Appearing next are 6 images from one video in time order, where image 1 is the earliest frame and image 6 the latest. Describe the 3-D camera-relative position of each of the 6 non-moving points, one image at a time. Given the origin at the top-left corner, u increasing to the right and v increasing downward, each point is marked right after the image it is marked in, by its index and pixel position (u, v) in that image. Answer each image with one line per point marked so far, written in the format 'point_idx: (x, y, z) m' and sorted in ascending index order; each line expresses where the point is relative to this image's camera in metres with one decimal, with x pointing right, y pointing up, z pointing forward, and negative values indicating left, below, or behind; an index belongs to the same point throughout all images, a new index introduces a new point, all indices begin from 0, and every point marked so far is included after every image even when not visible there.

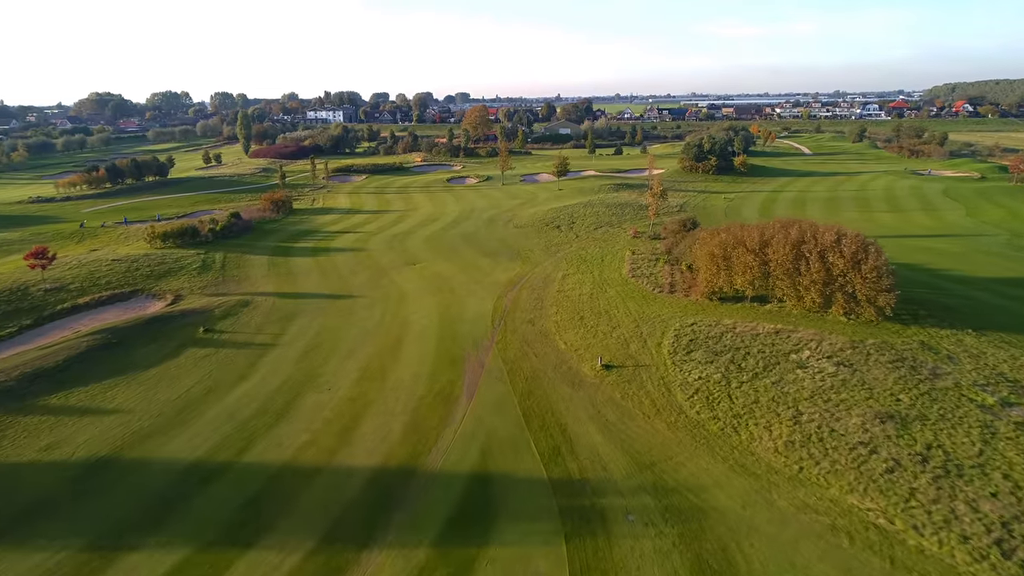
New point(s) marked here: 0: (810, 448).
0: (+7.6, -4.1, +19.9) m
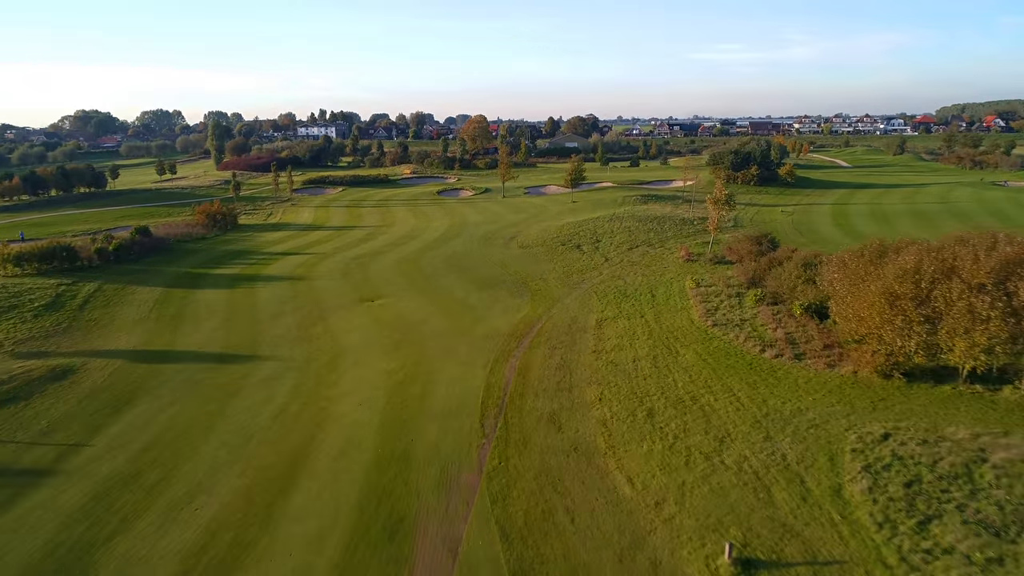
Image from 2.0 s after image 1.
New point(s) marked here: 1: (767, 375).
0: (+7.7, -5.2, +4.8) m
1: (+6.2, -2.1, +18.9) m
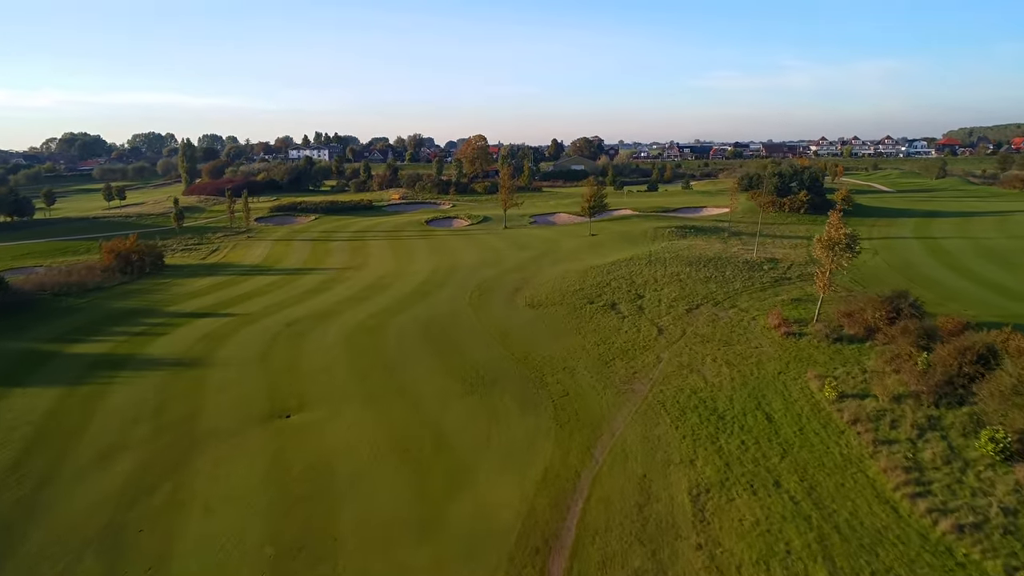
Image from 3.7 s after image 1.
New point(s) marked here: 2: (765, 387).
0: (+7.9, -7.0, -8.0) m
1: (+6.4, -4.3, +6.2) m
2: (+6.1, -2.4, +18.9) m
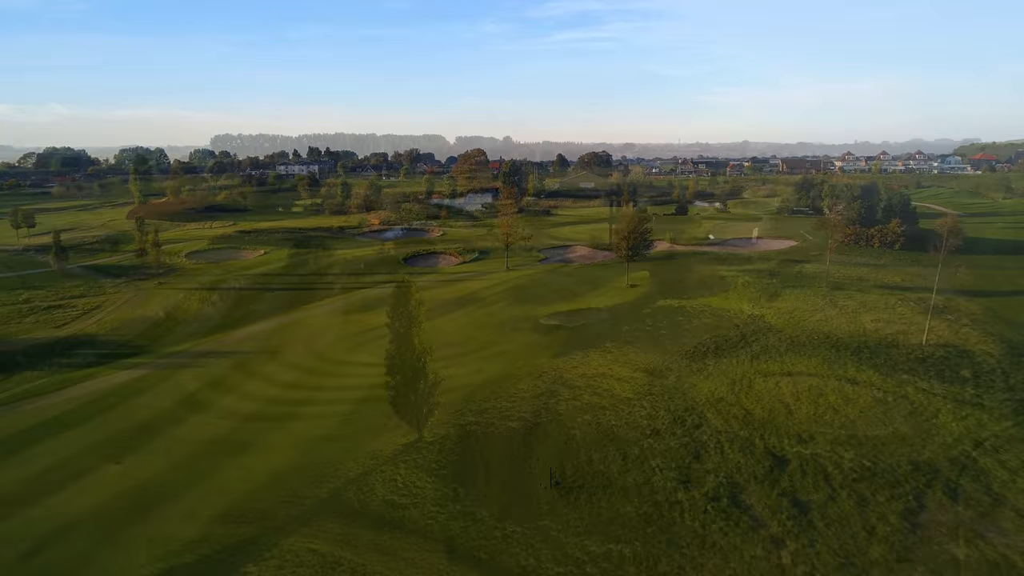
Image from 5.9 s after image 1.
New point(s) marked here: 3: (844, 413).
0: (+8.0, -9.3, -23.4) m
1: (+6.6, -6.9, -9.0) m
2: (+6.3, -5.2, +3.7) m
3: (+7.3, -2.8, +17.2) m
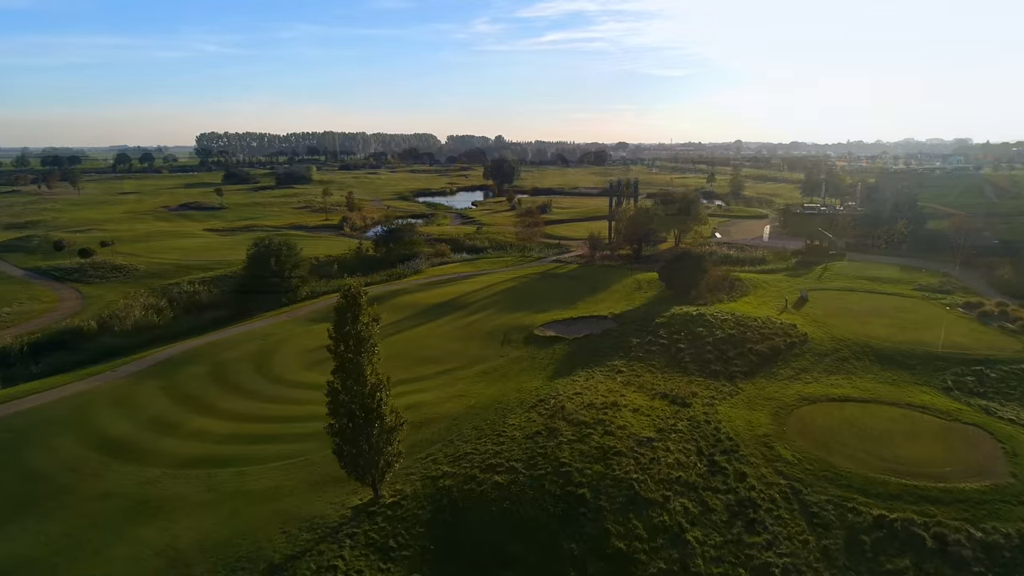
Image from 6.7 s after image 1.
0: (+8.2, -9.5, -27.6) m
1: (+6.6, -7.0, -13.3) m
2: (+6.2, -5.4, -0.6) m
3: (+7.1, -3.0, +12.9) m
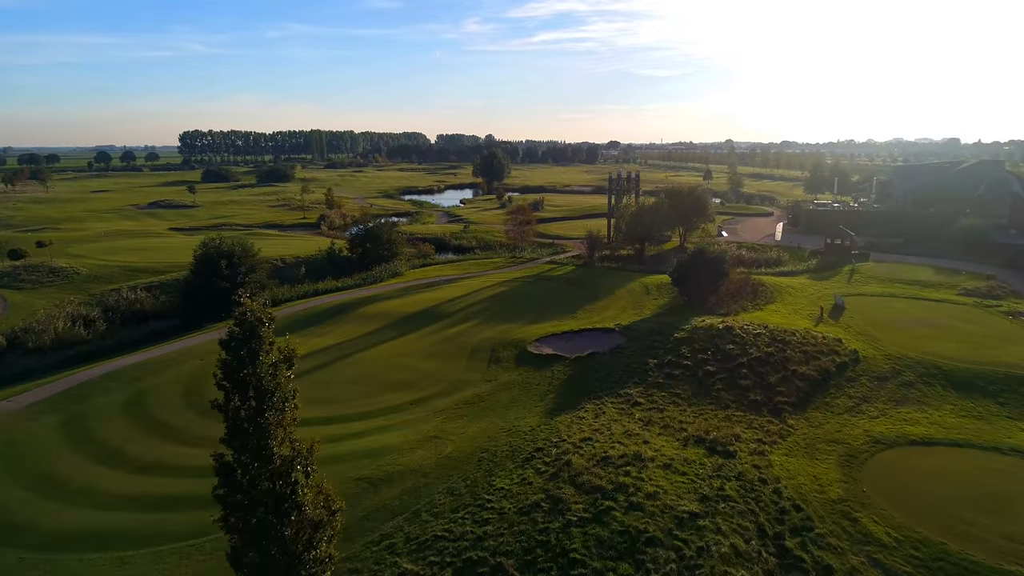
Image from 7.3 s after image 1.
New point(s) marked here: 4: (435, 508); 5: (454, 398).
0: (+8.6, -9.7, -32.0) m
1: (+6.8, -7.2, -17.7) m
2: (+6.3, -5.6, -5.0) m
3: (+7.0, -3.2, +8.6) m
4: (-1.4, -3.3, +11.5) m
5: (-1.2, -2.2, +17.9) m
